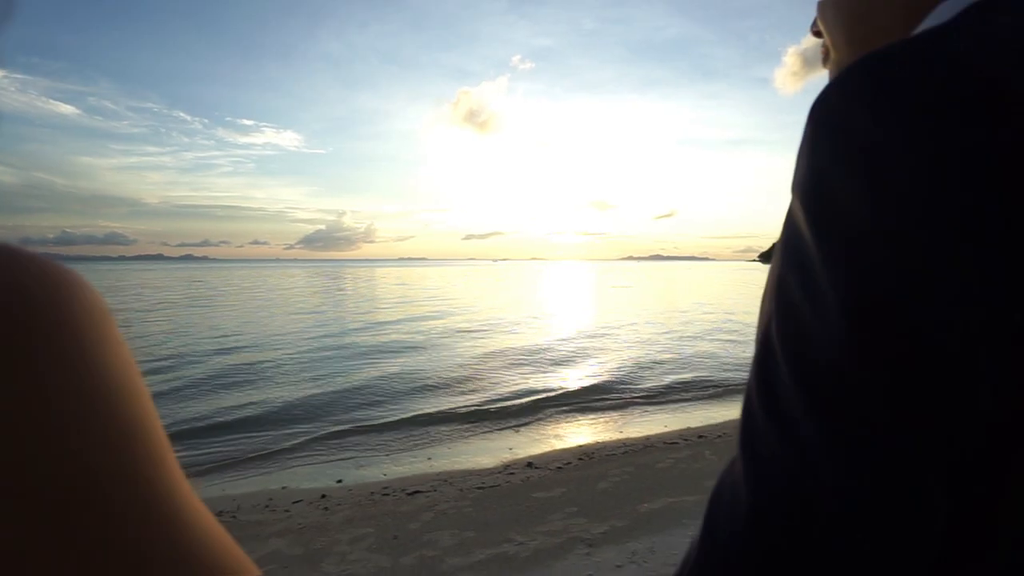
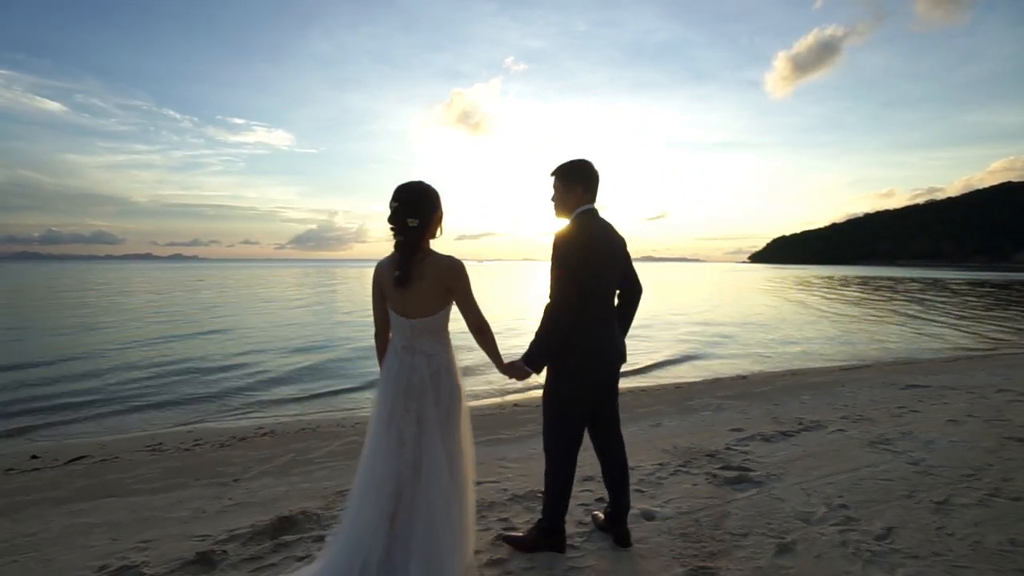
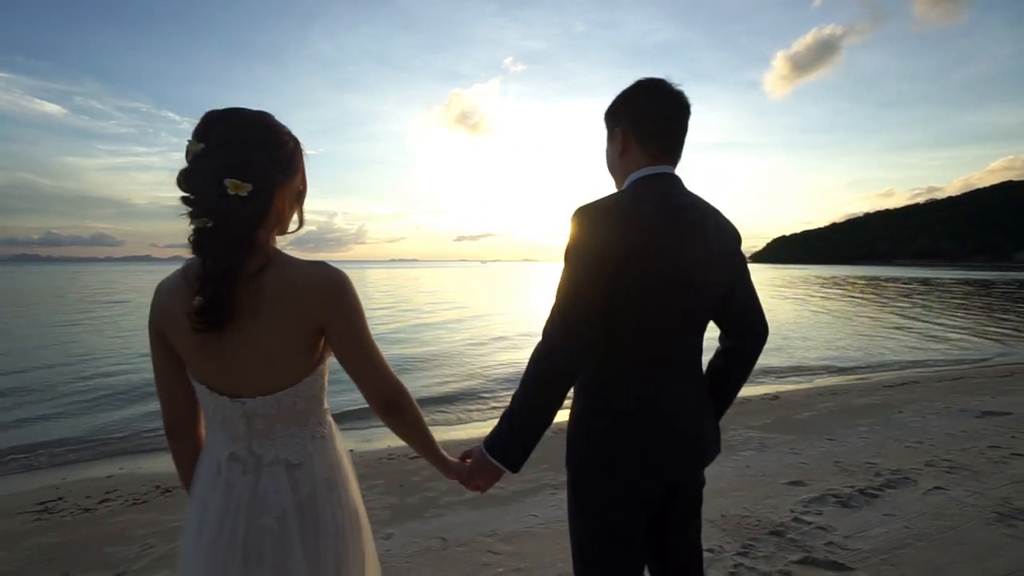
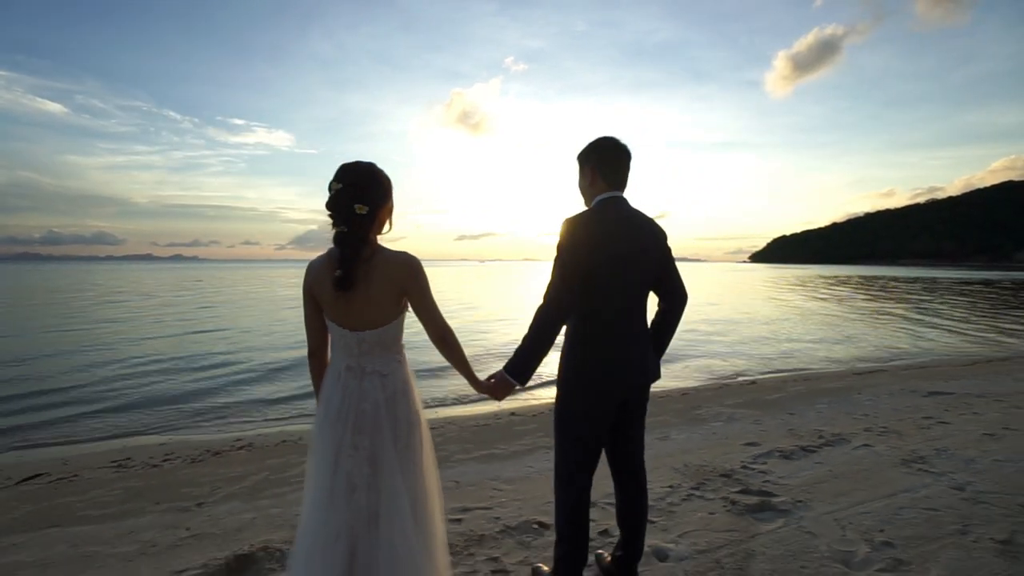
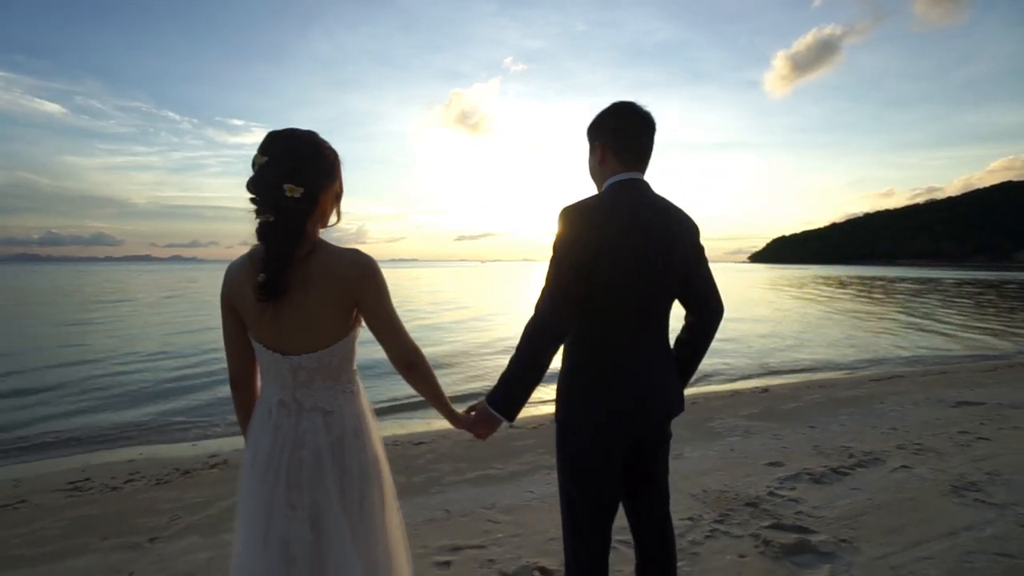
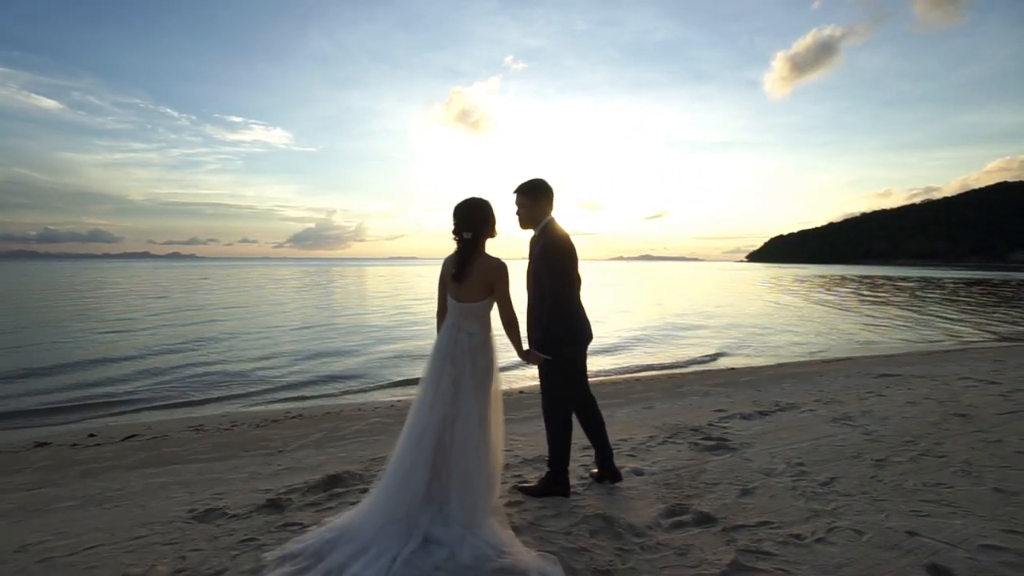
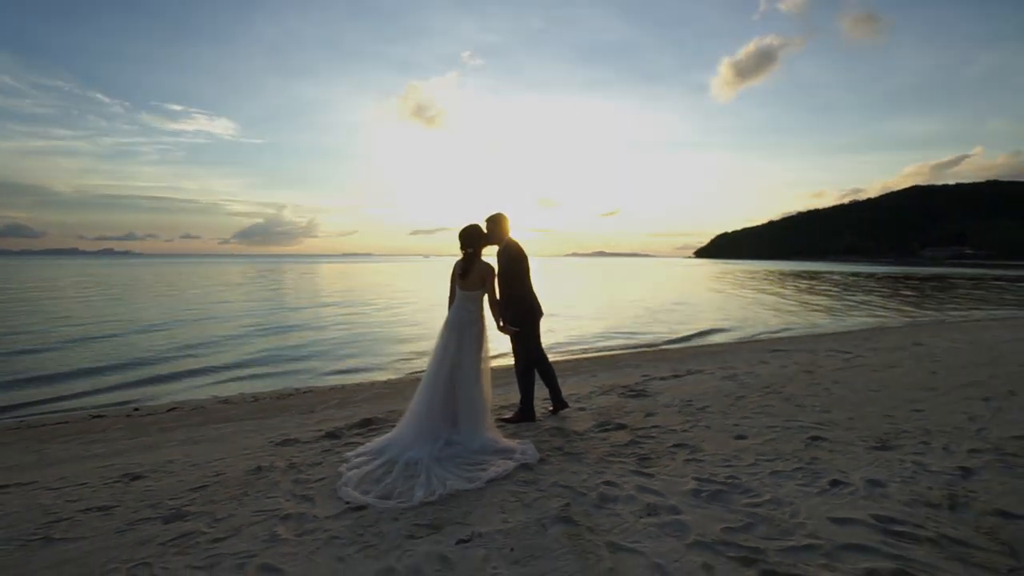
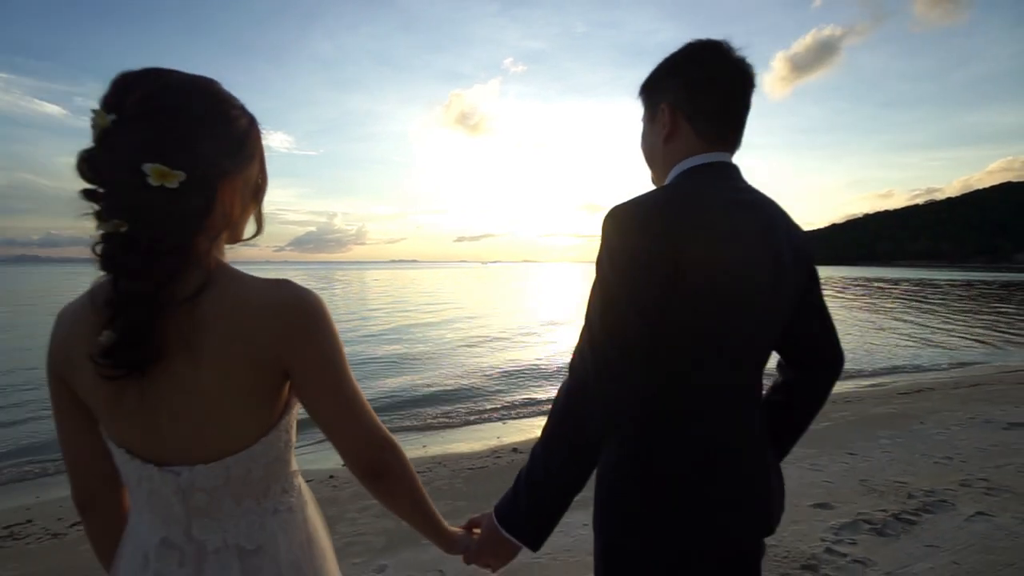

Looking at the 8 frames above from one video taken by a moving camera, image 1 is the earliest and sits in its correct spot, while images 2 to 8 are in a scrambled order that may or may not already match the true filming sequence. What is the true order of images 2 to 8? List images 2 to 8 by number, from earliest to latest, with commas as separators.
8, 3, 5, 4, 2, 6, 7
